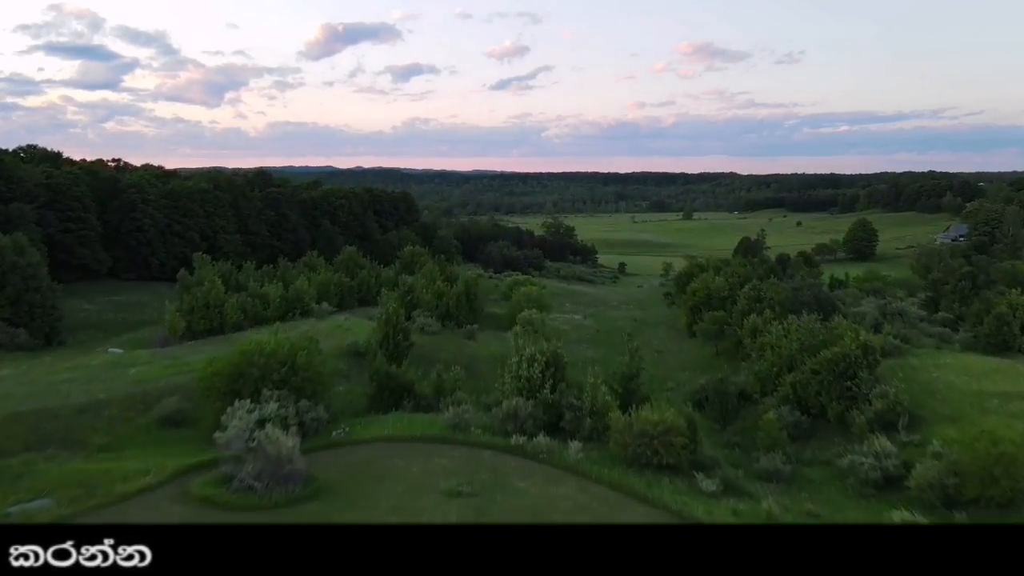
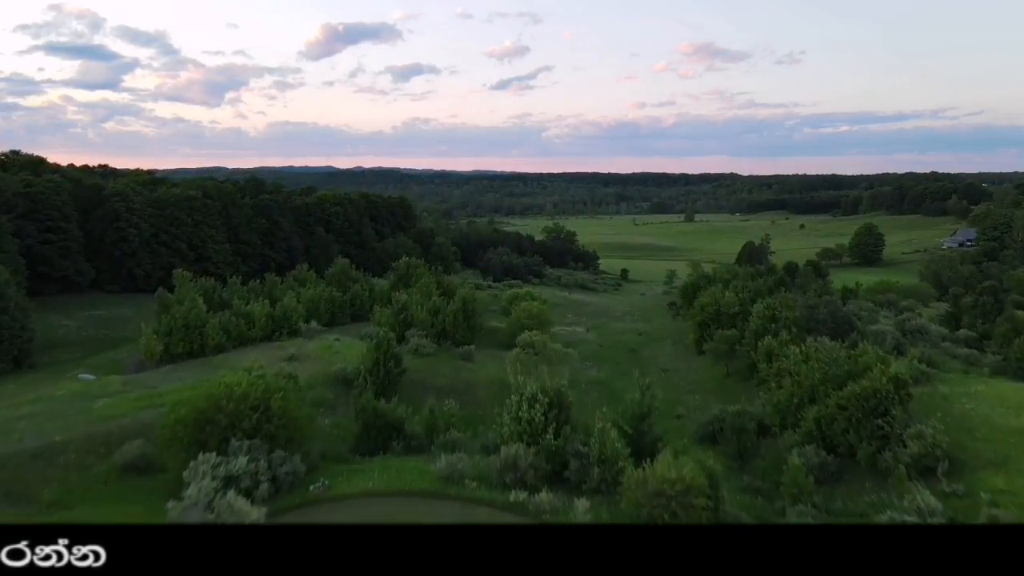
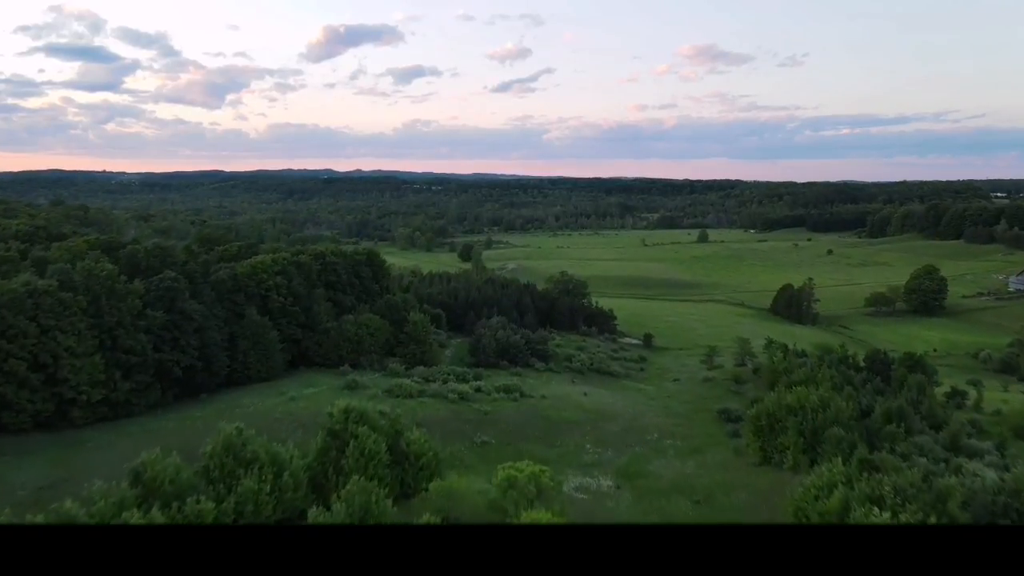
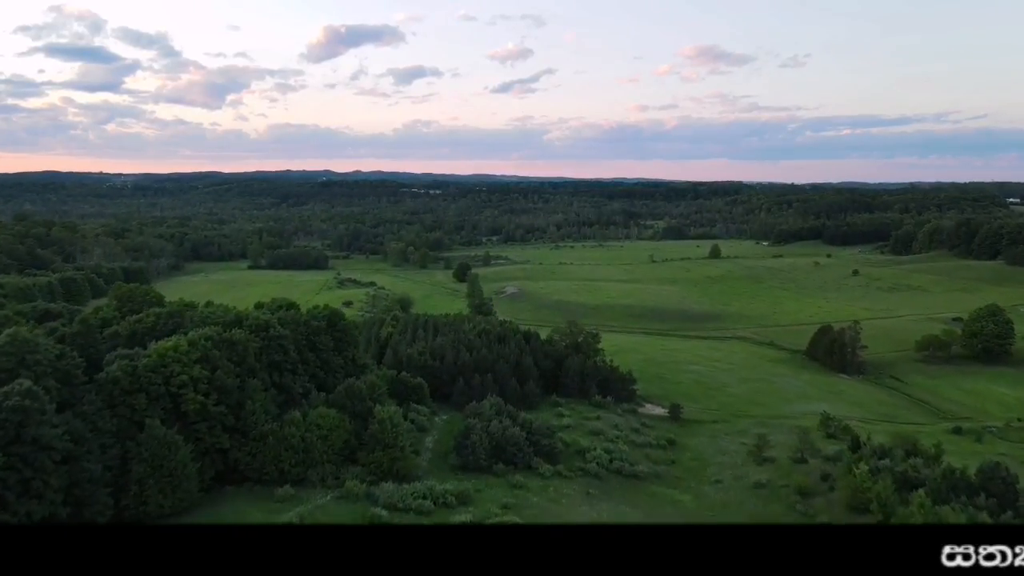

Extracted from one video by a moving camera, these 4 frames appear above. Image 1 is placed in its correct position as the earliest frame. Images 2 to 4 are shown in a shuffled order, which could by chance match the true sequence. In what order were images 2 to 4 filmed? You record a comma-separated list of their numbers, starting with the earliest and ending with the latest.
2, 3, 4
